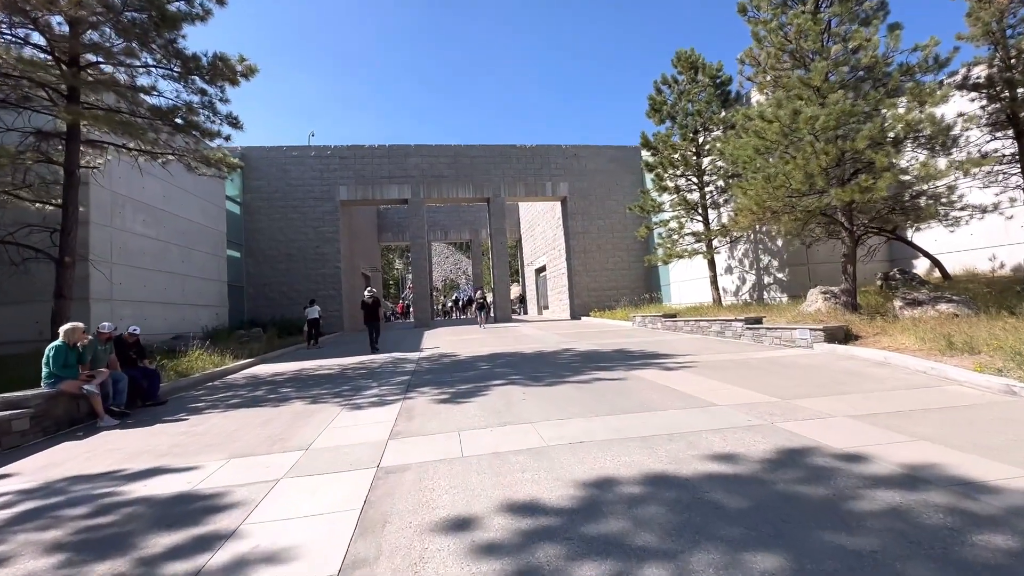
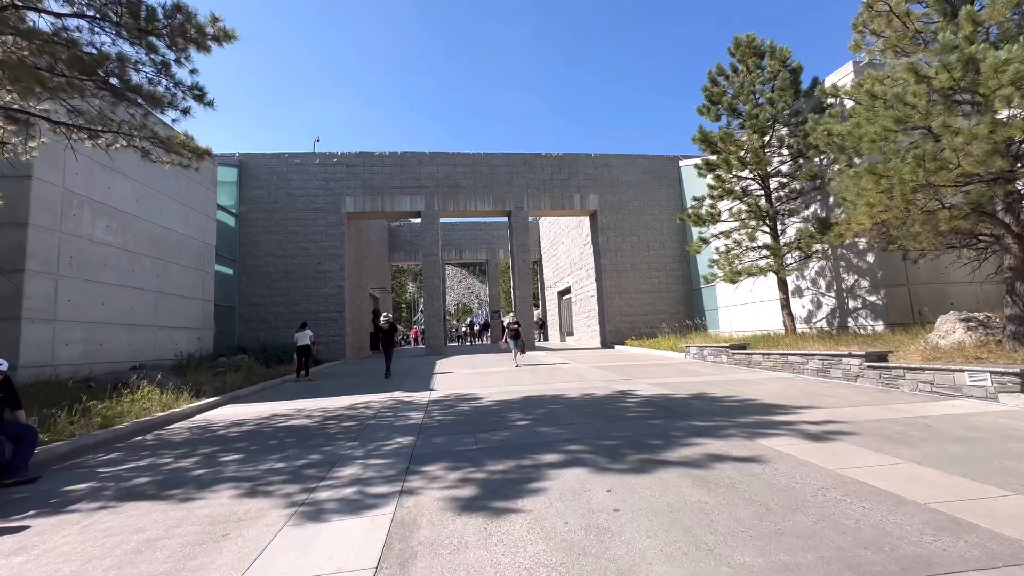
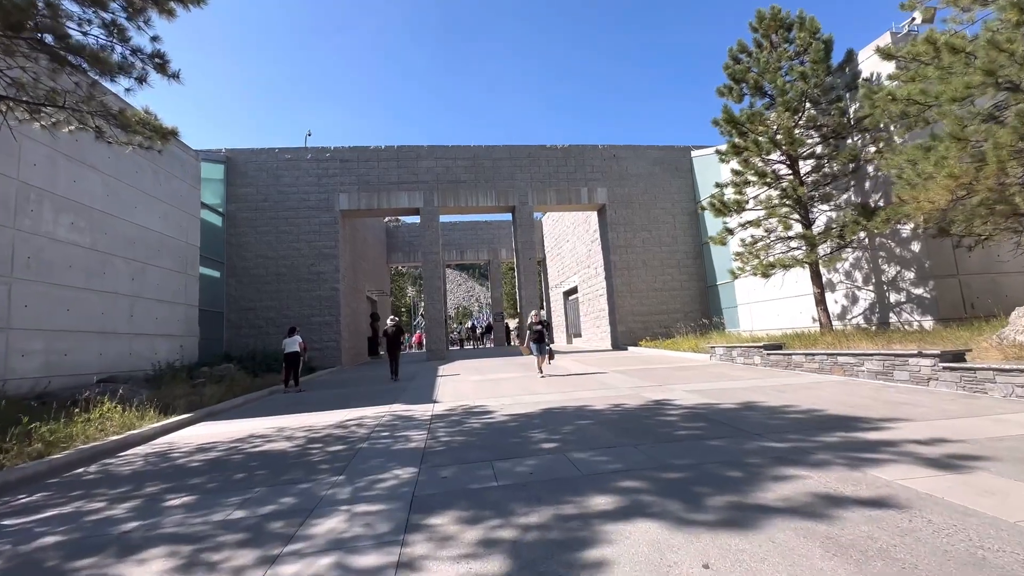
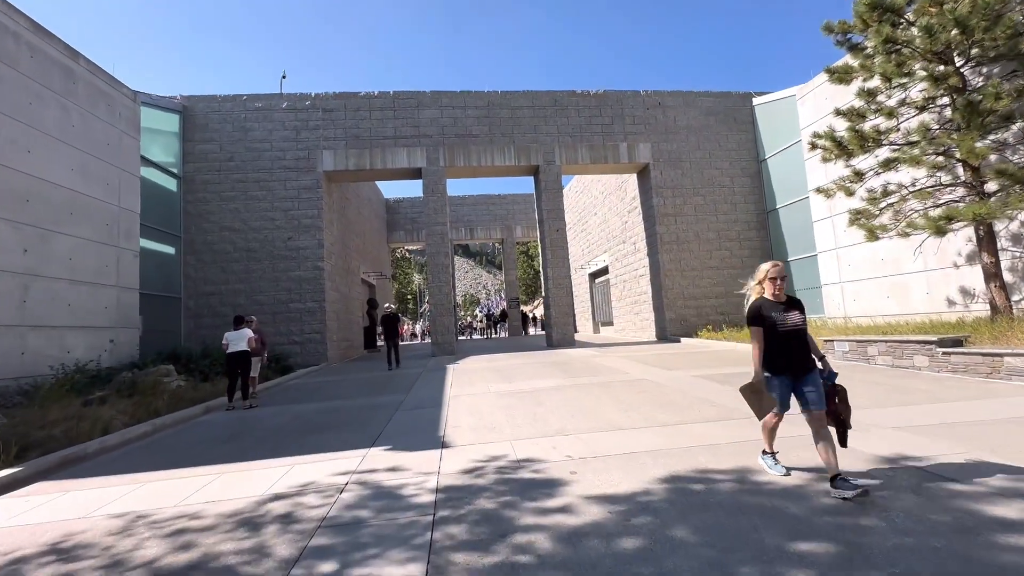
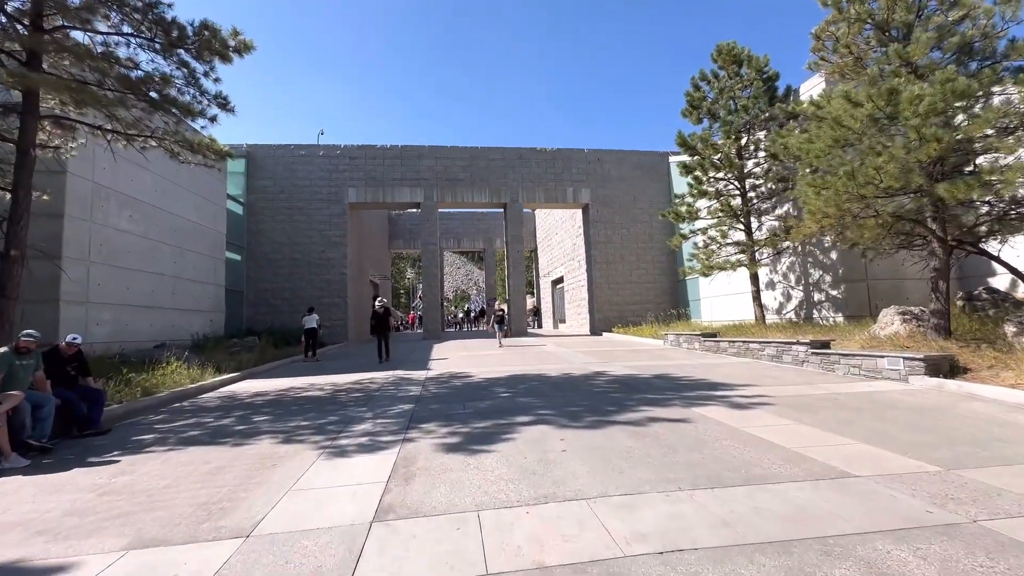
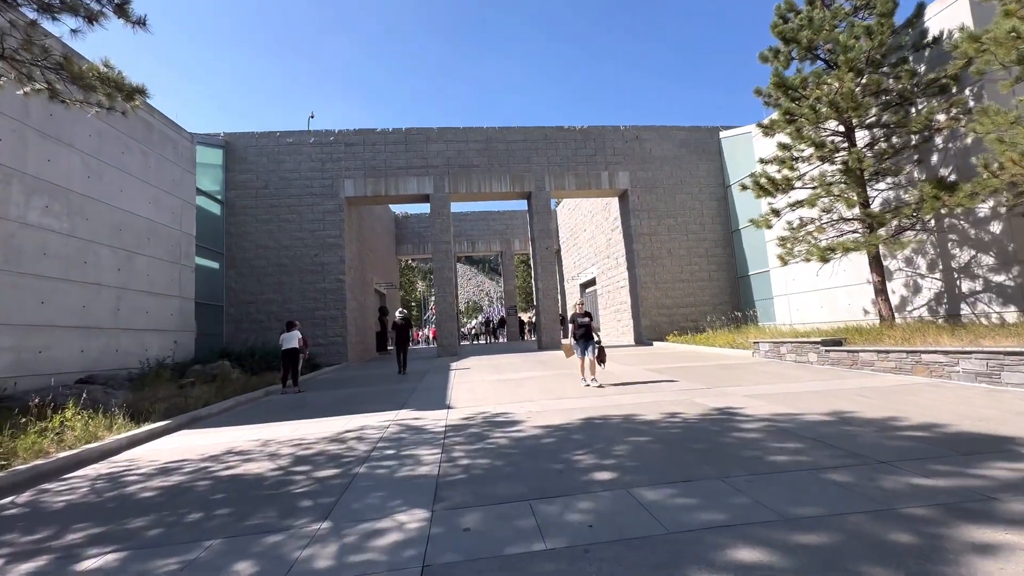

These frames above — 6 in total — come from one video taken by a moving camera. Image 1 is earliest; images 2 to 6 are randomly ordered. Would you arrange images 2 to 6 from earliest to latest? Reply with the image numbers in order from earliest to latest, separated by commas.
5, 2, 3, 6, 4
